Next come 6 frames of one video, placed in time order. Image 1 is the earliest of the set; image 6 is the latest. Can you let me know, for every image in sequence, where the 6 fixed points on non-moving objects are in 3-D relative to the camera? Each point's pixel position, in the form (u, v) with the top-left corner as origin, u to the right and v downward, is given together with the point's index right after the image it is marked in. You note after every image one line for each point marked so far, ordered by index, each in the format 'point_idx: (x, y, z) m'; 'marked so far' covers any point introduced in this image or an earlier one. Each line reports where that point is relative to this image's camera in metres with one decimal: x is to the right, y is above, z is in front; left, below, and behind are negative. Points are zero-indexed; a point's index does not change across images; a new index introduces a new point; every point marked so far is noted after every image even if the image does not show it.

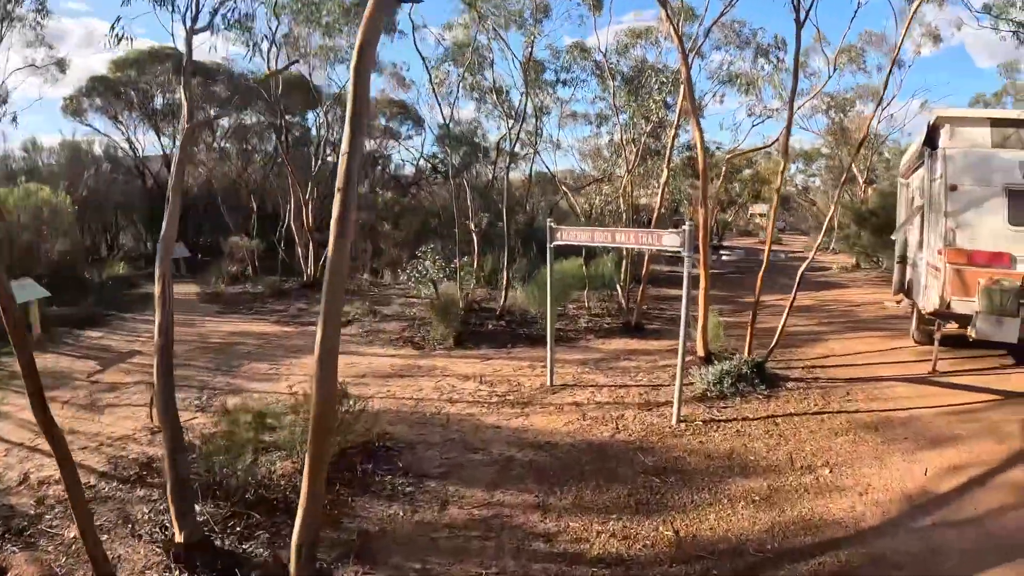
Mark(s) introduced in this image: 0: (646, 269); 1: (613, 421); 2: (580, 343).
0: (+2.1, +0.3, +10.5) m
1: (+1.0, -1.3, +6.4) m
2: (+0.9, -0.8, +9.2) m
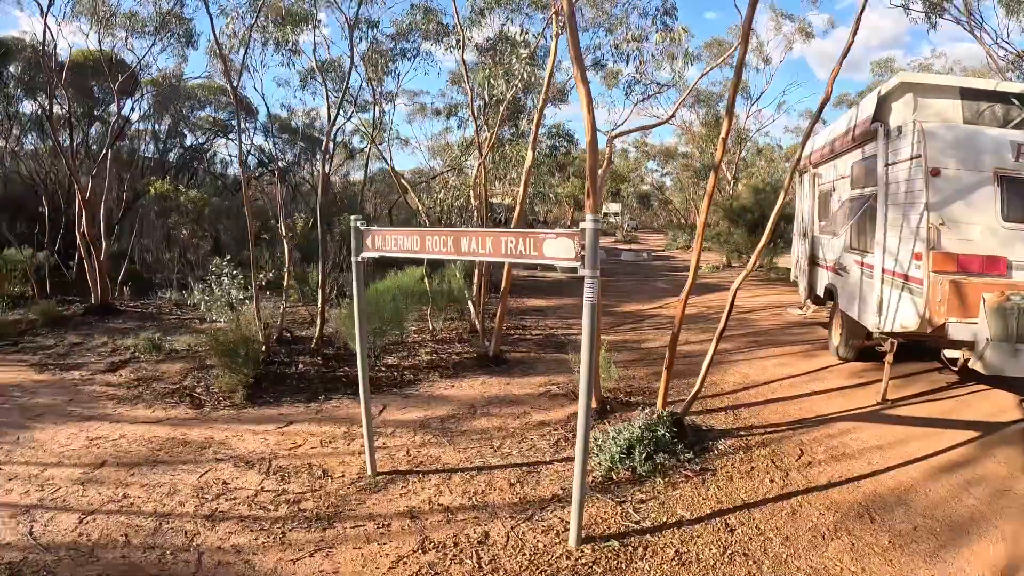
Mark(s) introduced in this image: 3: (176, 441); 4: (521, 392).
0: (+0.1, +0.1, +8.0) m
1: (-0.2, -1.5, +3.8) m
2: (-0.9, -1.0, +6.6) m
3: (-2.8, -1.3, +5.4) m
4: (+0.1, -1.0, +6.6) m
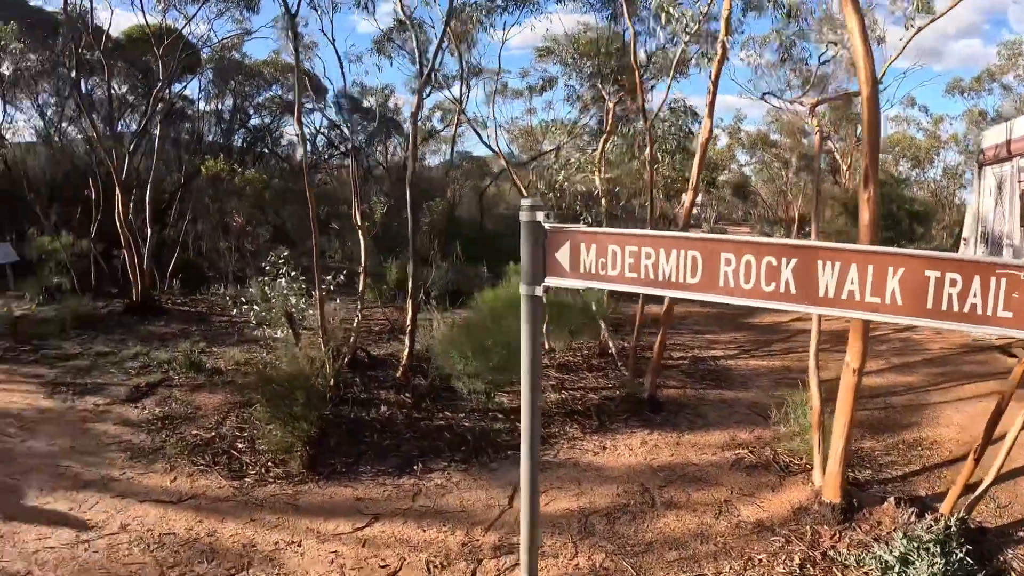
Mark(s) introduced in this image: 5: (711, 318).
0: (+1.4, 0.0, +5.9) m
1: (+0.8, -1.6, +1.7) m
2: (+0.3, -1.1, +4.5) m
3: (-1.7, -1.3, +3.5) m
4: (+1.3, -1.2, +4.5) m
5: (+2.9, -0.5, +9.7) m
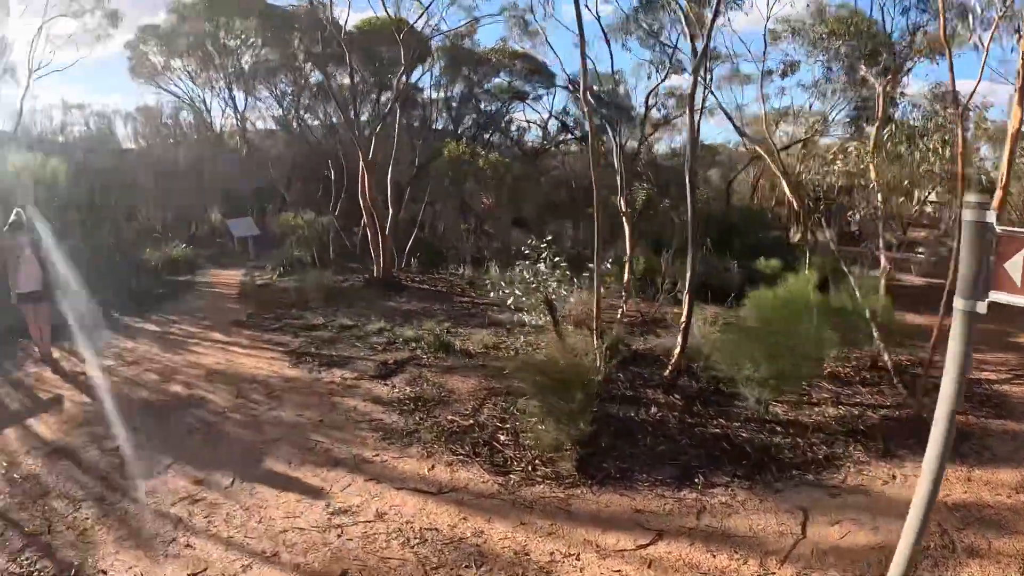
0: (+3.3, 0.0, +5.0) m
1: (+1.7, -1.6, +1.0) m
2: (+1.9, -1.1, +3.9) m
3: (-0.3, -1.2, +3.3) m
4: (+2.8, -1.2, +3.6) m
5: (+5.6, -0.6, +8.3) m
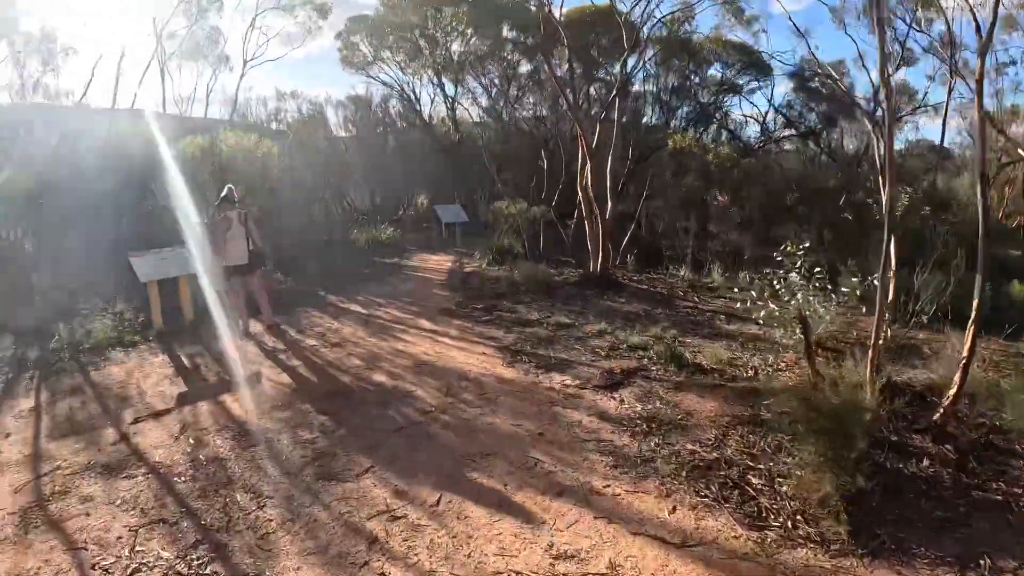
0: (+4.5, -0.4, +3.6) m
1: (+1.9, -1.7, +0.2) m
2: (+2.8, -1.3, +2.9) m
3: (+0.6, -1.2, +2.9) m
4: (+3.6, -1.4, +2.4) m
5: (+7.5, -1.2, +6.4) m
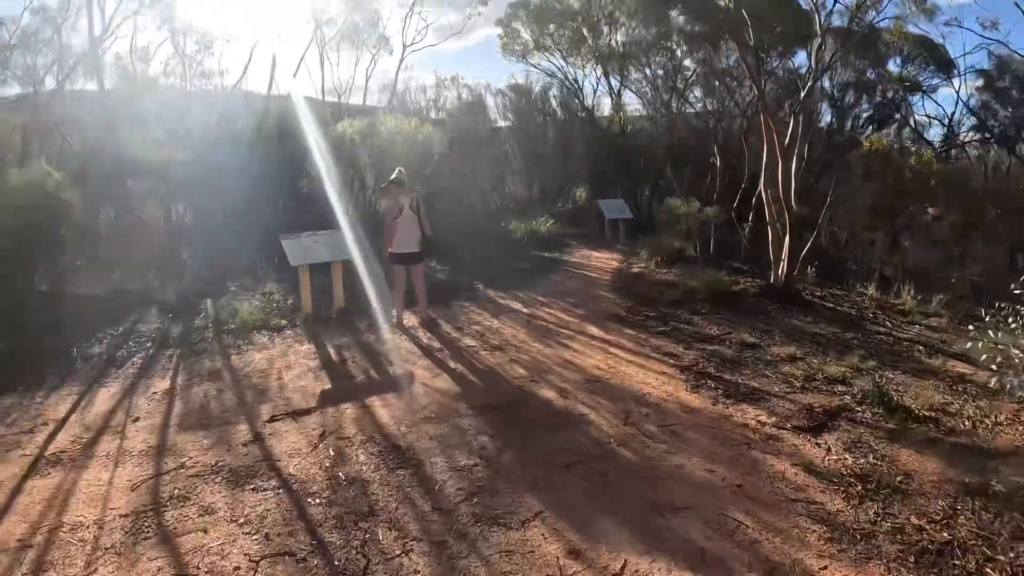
0: (+5.2, -0.7, +2.4) m
1: (+1.9, -1.8, -0.5) m
2: (+3.3, -1.5, +2.0) m
3: (+1.1, -1.3, +2.4) m
4: (+4.0, -1.7, +1.4) m
5: (+8.6, -1.8, +4.5) m
